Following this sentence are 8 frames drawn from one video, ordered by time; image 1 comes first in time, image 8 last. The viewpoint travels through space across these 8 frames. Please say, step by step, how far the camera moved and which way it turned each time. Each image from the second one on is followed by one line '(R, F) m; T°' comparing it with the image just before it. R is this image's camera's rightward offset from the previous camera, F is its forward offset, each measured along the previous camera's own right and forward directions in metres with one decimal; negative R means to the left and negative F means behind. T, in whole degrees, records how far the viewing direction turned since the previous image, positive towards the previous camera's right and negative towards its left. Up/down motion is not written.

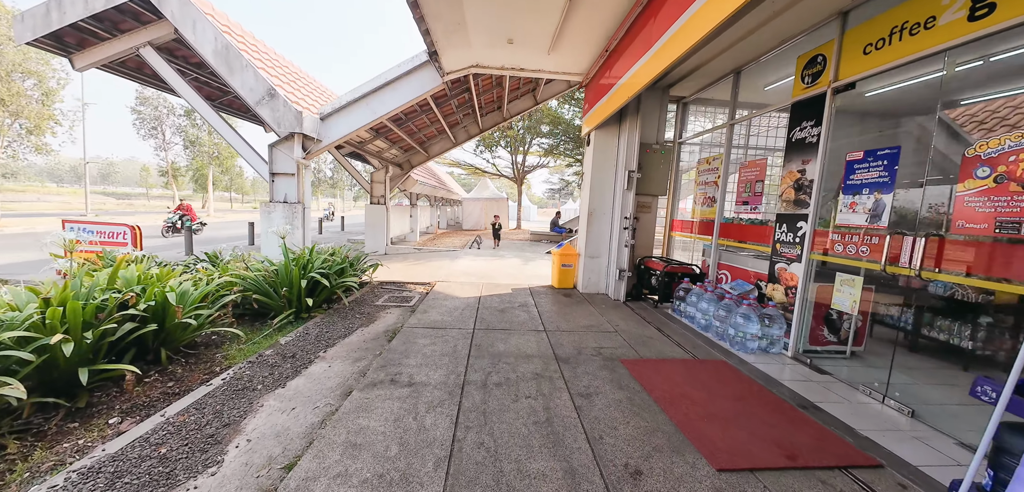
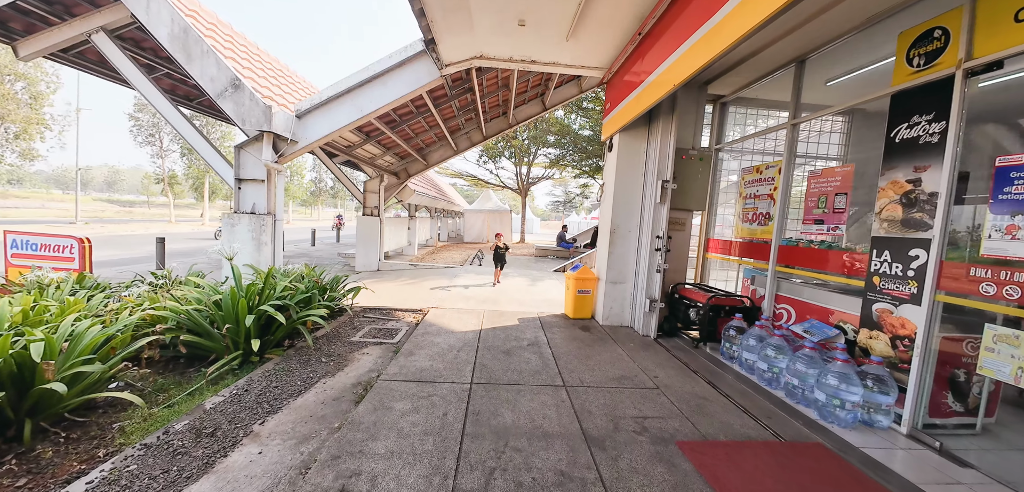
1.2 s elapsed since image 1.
(-0.1, +1.0) m; 0°
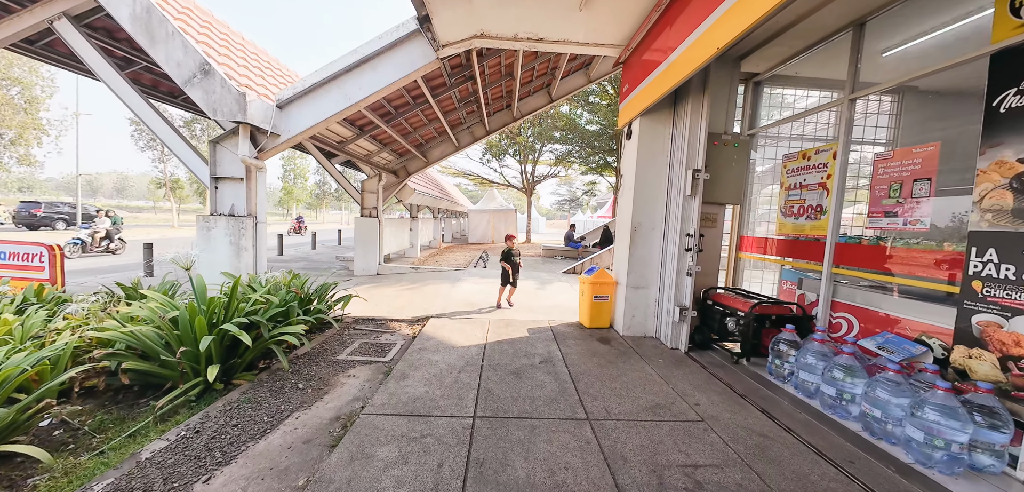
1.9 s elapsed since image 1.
(0.0, +0.6) m; -1°
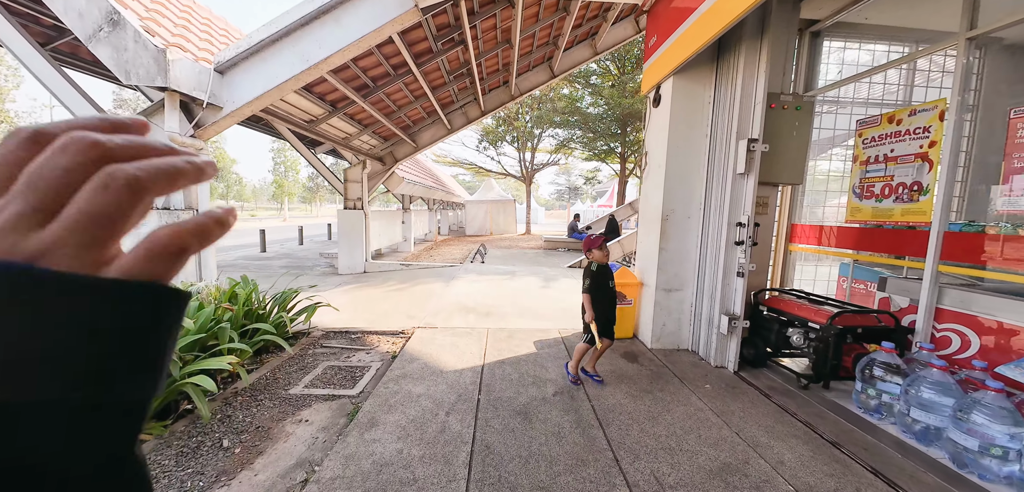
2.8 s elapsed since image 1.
(0.0, +0.9) m; 0°
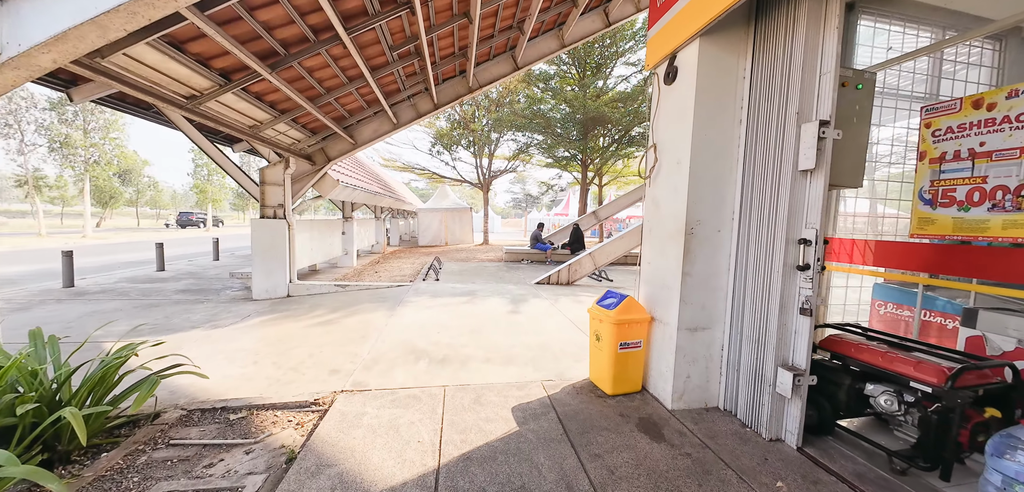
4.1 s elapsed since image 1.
(-0.1, +1.1) m; +7°
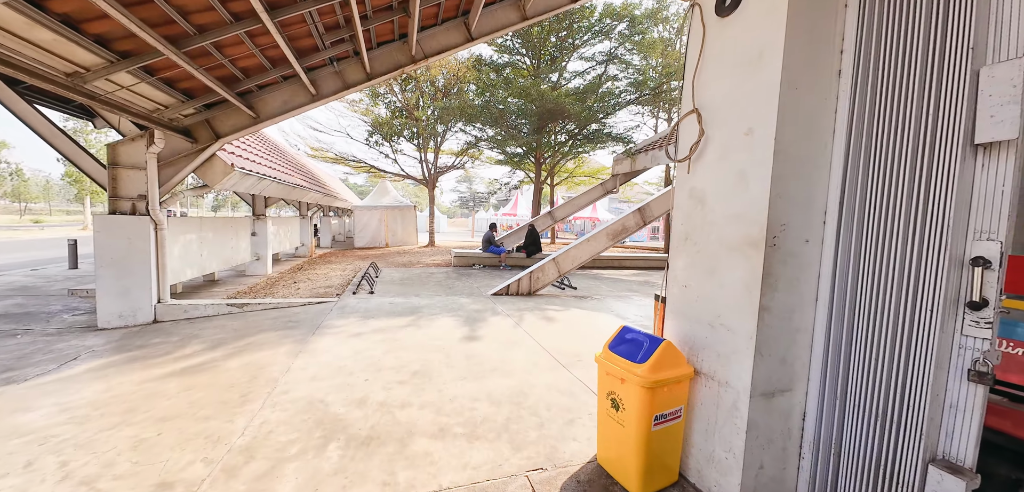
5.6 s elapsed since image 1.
(-0.1, +1.2) m; +9°
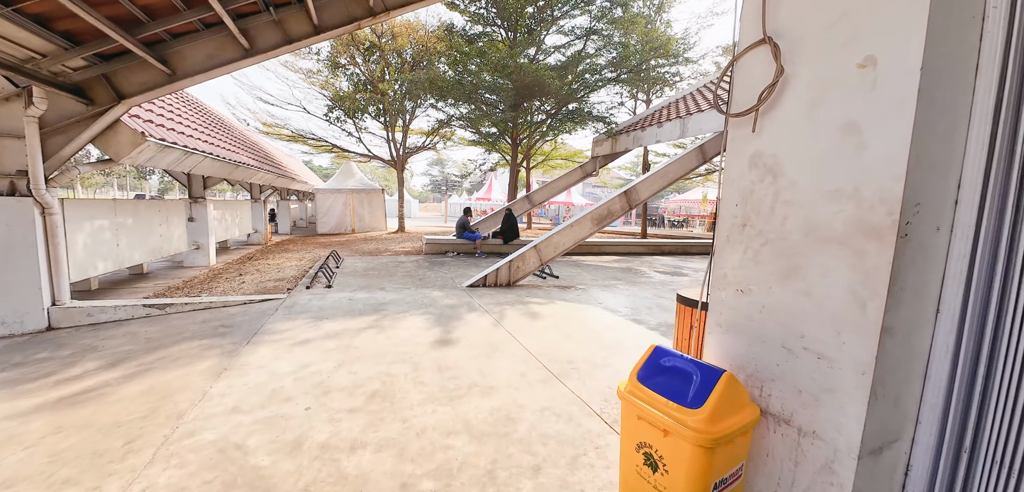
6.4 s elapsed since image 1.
(-0.1, +0.6) m; +4°
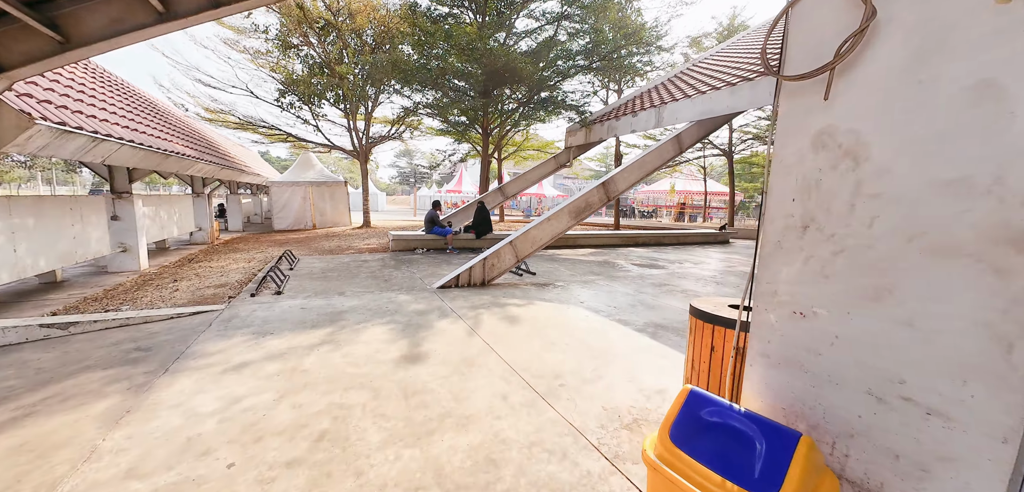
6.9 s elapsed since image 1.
(0.0, +0.4) m; +5°
